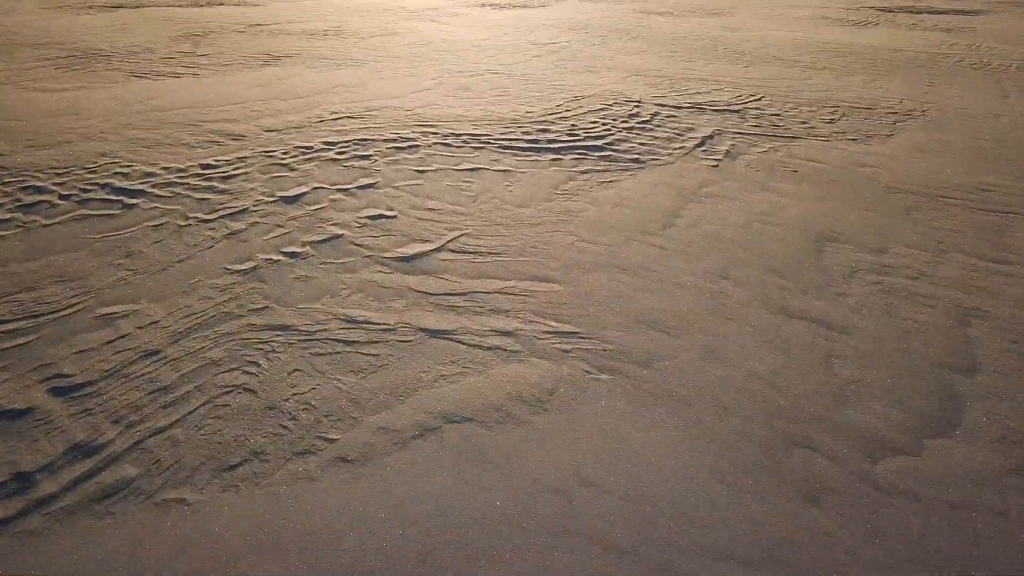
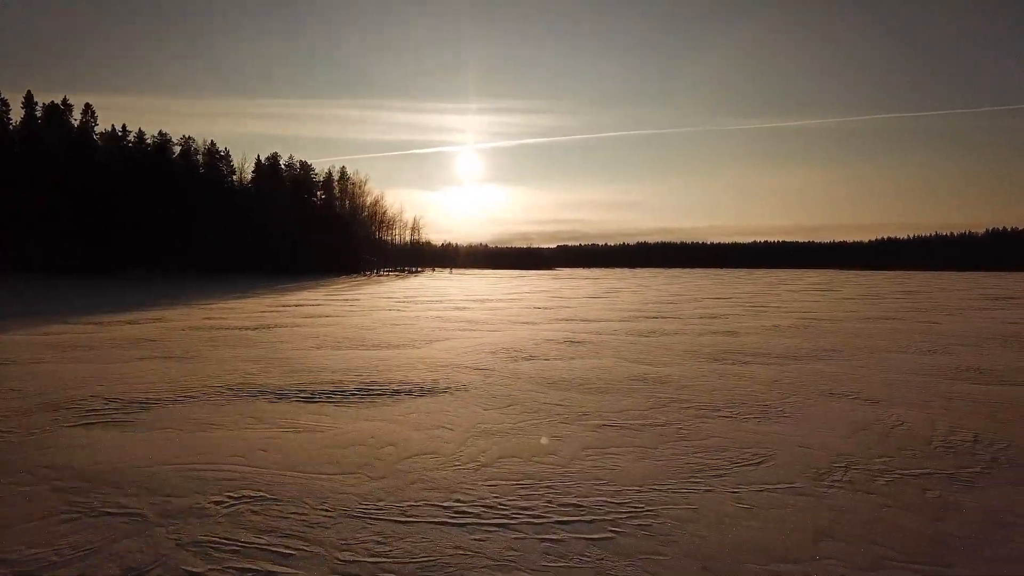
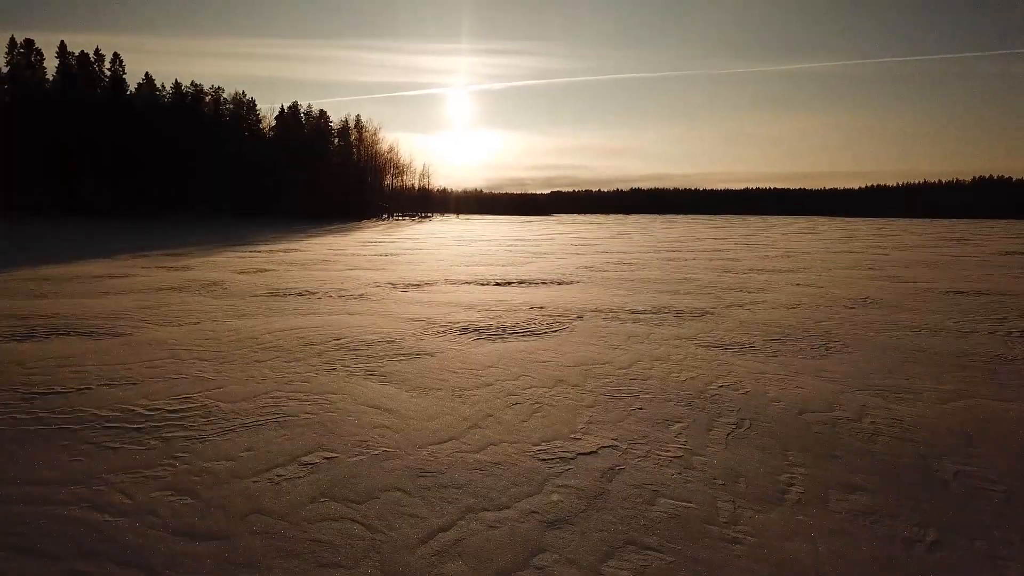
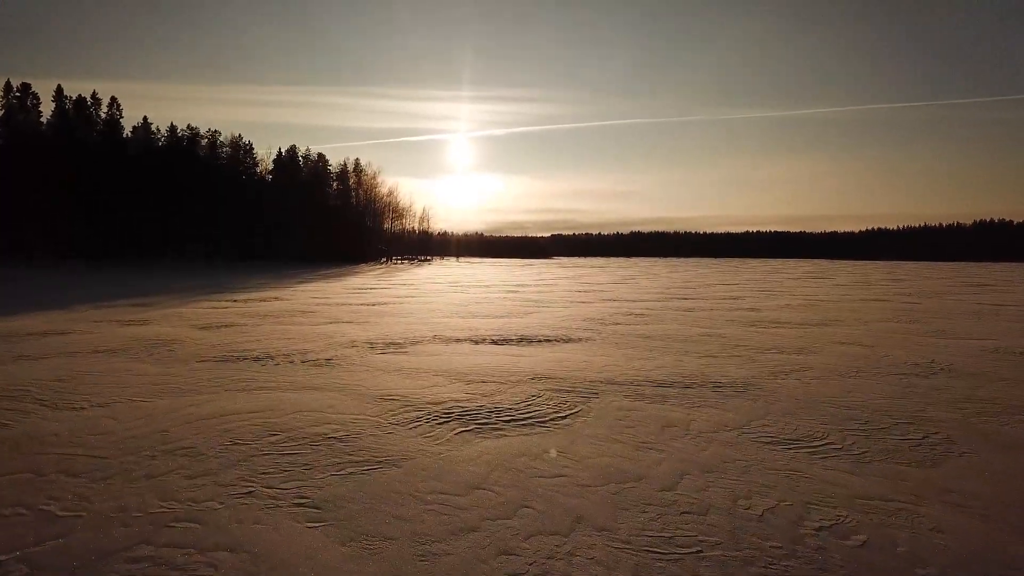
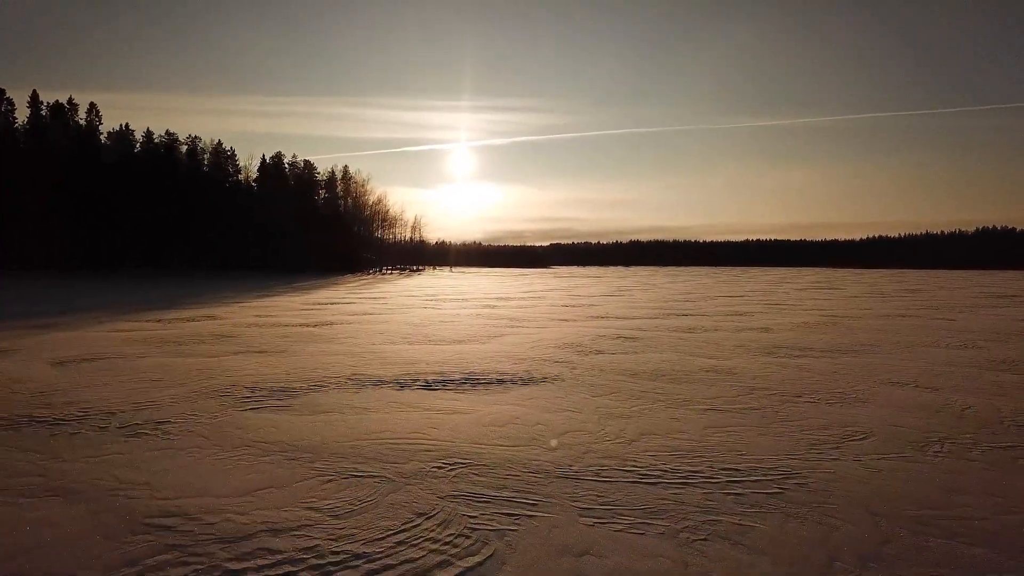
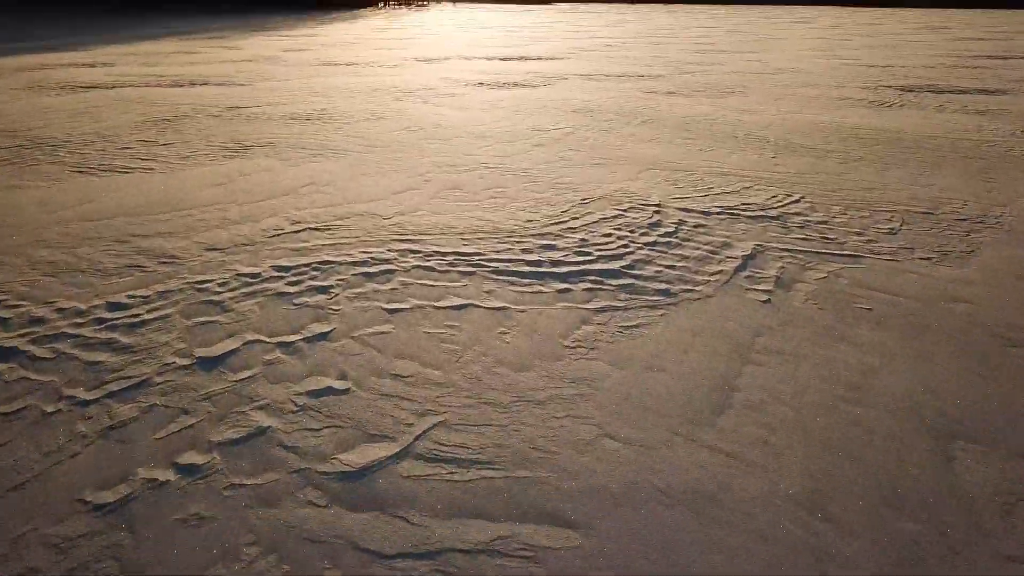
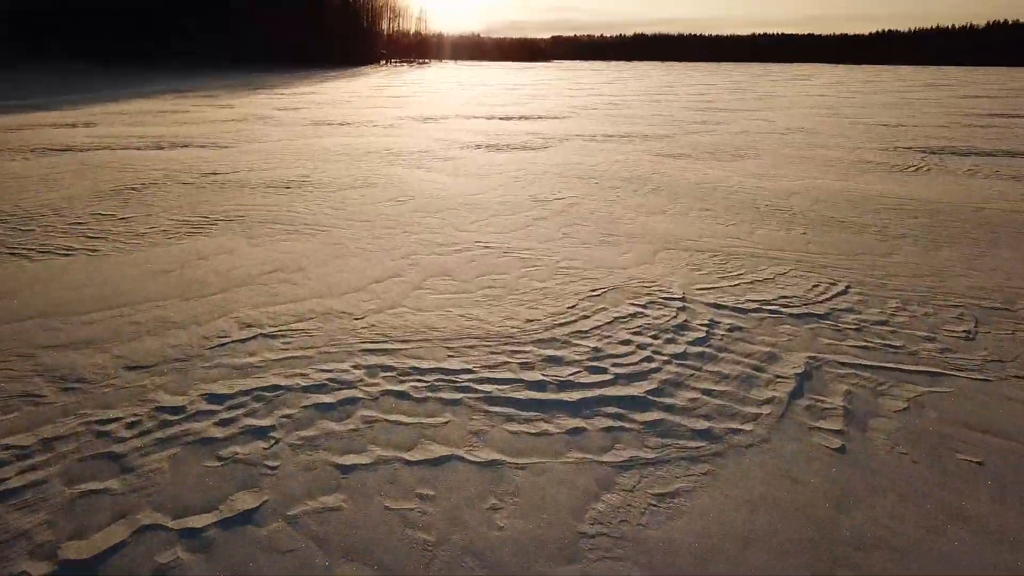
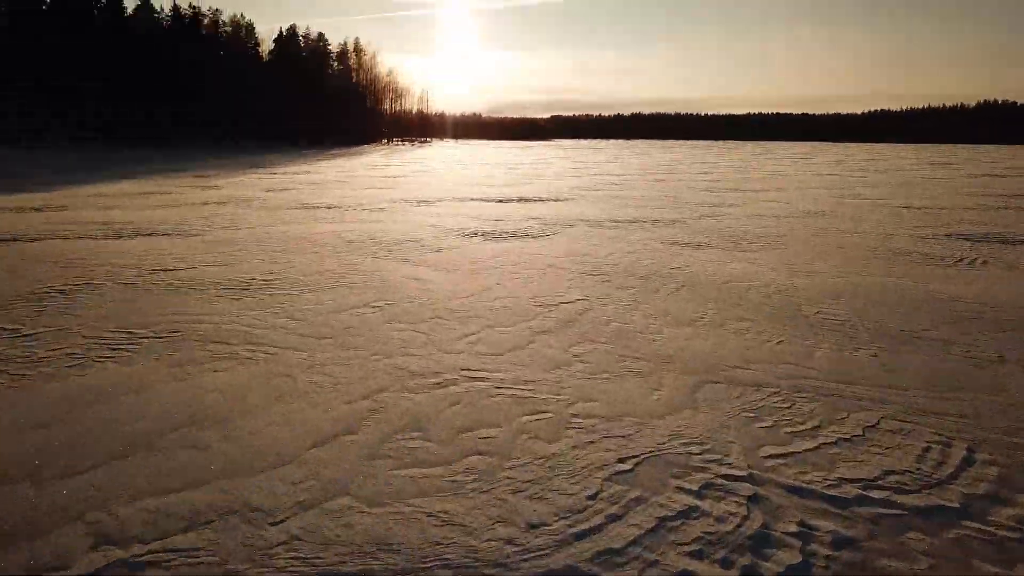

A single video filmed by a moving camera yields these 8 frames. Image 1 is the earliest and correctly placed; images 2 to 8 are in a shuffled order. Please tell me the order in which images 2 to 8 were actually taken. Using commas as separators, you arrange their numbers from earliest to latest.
6, 7, 8, 3, 4, 5, 2
